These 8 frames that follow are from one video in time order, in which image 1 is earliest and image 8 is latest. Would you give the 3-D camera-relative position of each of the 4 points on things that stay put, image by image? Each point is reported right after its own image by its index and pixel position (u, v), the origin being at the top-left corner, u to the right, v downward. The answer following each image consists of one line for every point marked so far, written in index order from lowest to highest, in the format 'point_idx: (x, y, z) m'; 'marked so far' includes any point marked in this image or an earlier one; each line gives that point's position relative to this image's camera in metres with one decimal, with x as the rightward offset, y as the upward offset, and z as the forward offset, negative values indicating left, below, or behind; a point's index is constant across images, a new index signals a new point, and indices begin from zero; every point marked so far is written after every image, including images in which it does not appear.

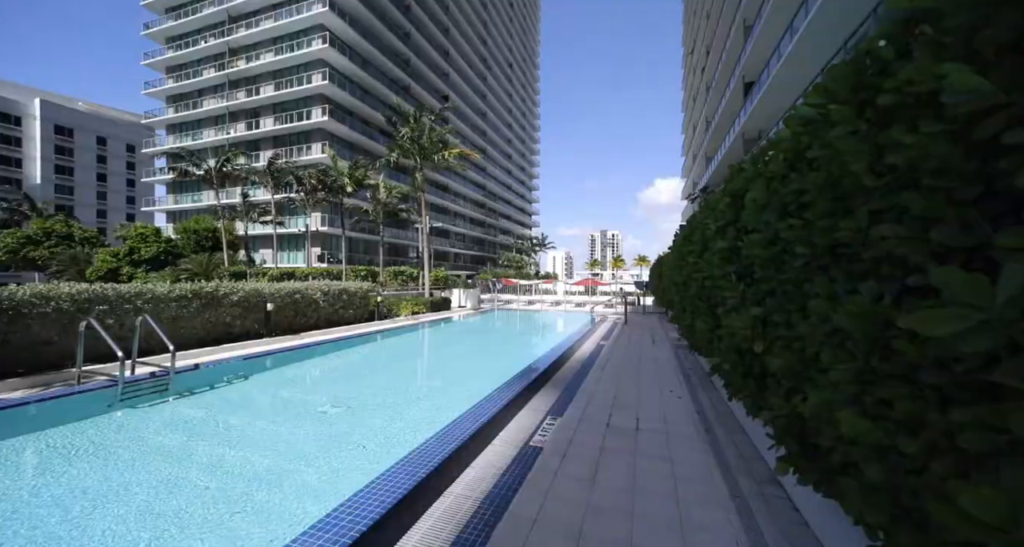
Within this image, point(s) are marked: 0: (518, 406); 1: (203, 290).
0: (0.0, -1.9, +5.4) m
1: (-6.7, -0.4, +8.3) m
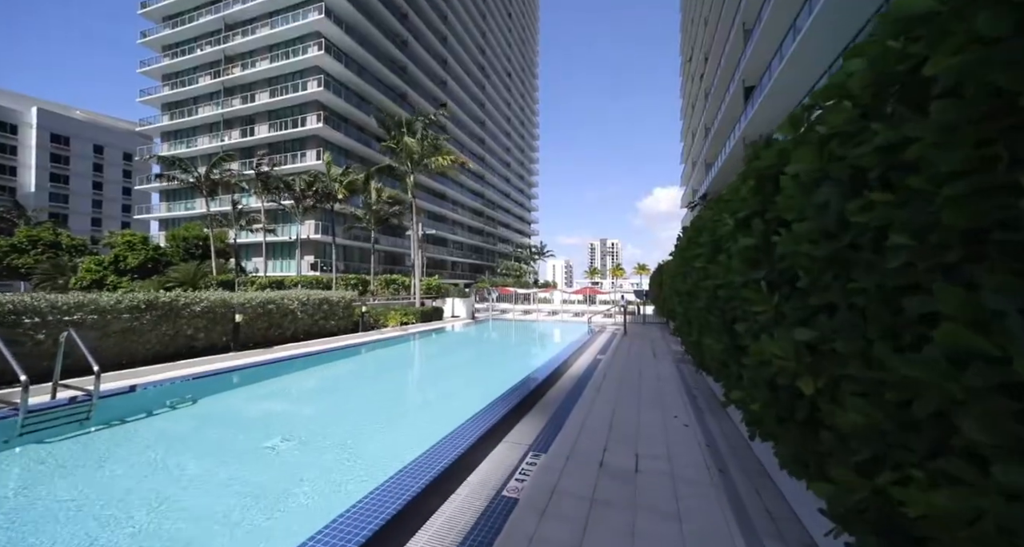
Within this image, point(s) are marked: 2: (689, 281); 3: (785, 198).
0: (-0.2, -2.0, +4.7) m
1: (-7.0, -0.5, +7.6) m
2: (+2.2, -0.1, +4.8) m
3: (+1.2, +0.3, +1.8) m
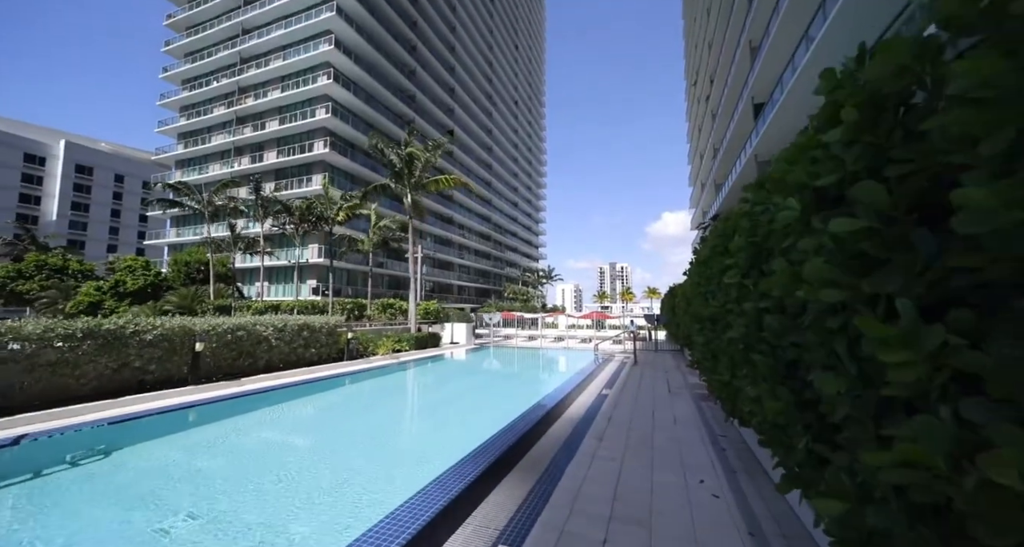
0: (-0.5, -2.2, +3.6) m
1: (-7.1, -0.9, +6.8) m
2: (+2.0, -0.3, +3.8) m
3: (+0.9, +0.3, +0.8) m
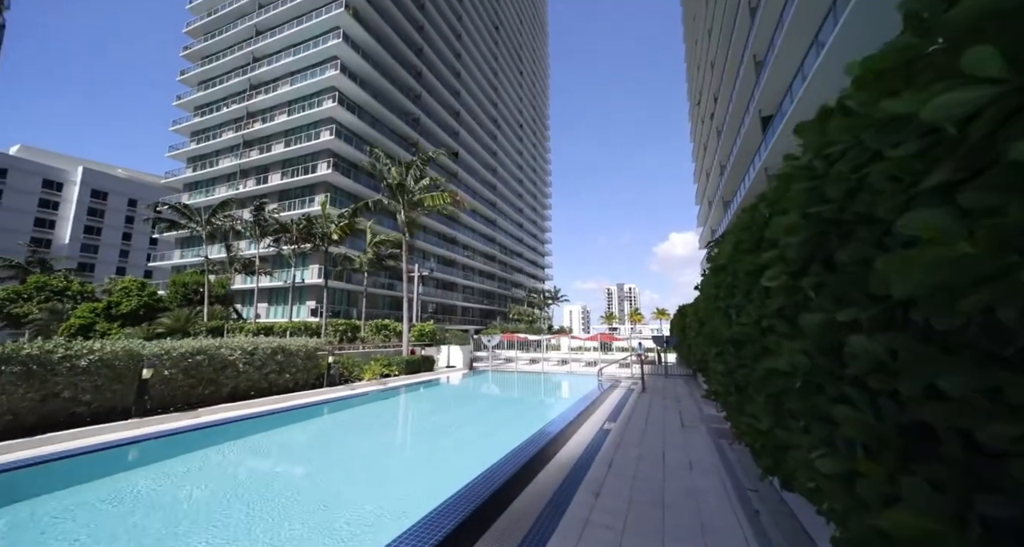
0: (-0.8, -2.3, +2.6) m
1: (-7.4, -1.2, +5.9) m
2: (+1.7, -0.3, +2.8) m
3: (+0.6, +0.4, -0.1) m
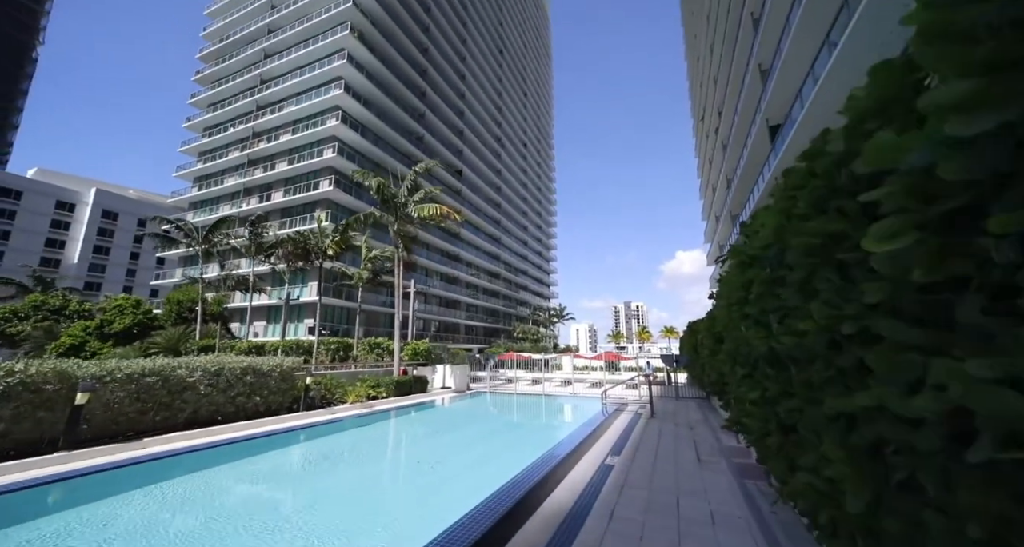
0: (-1.1, -2.2, +1.6) m
1: (-7.6, -1.3, +5.1) m
2: (+1.4, -0.3, +1.9) m
3: (+0.2, +0.6, -1.0) m
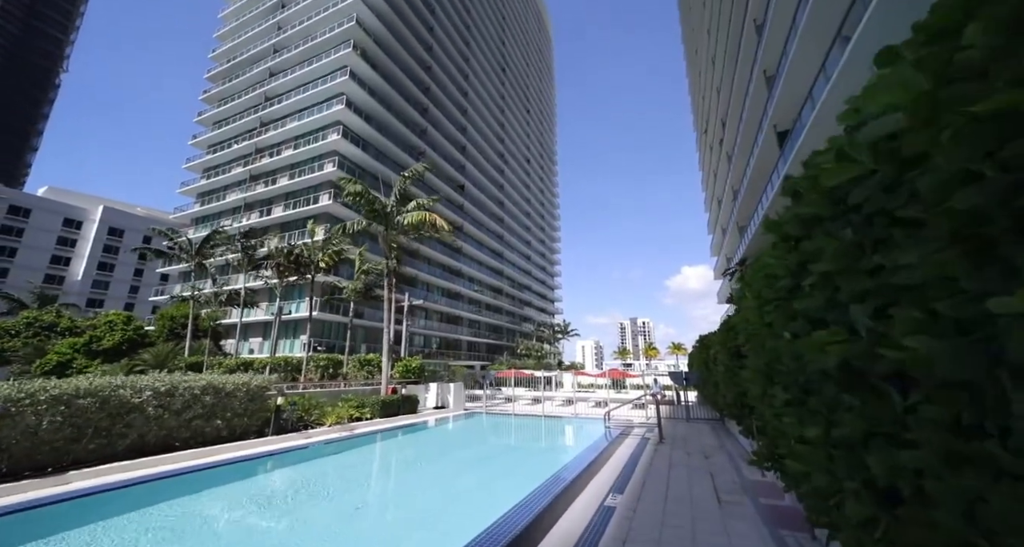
0: (-1.4, -2.0, +0.6) m
1: (-7.9, -1.3, +4.3) m
2: (+1.1, -0.1, +1.0) m
3: (-0.1, +0.9, -1.8) m
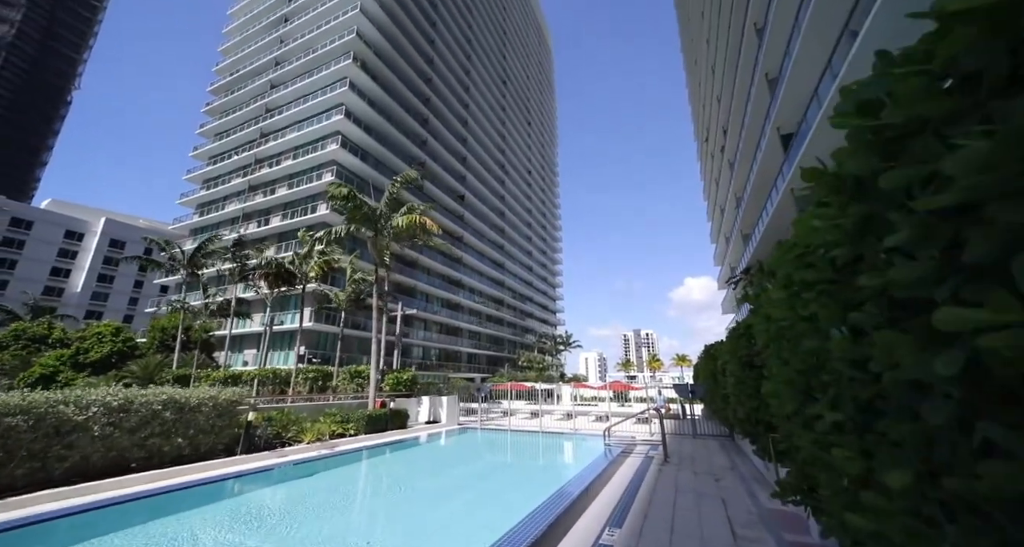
0: (-1.6, -1.9, -0.1) m
1: (-8.1, -1.3, +3.6) m
2: (+0.8, +0.1, +0.3) m
3: (-0.4, +1.2, -2.5) m
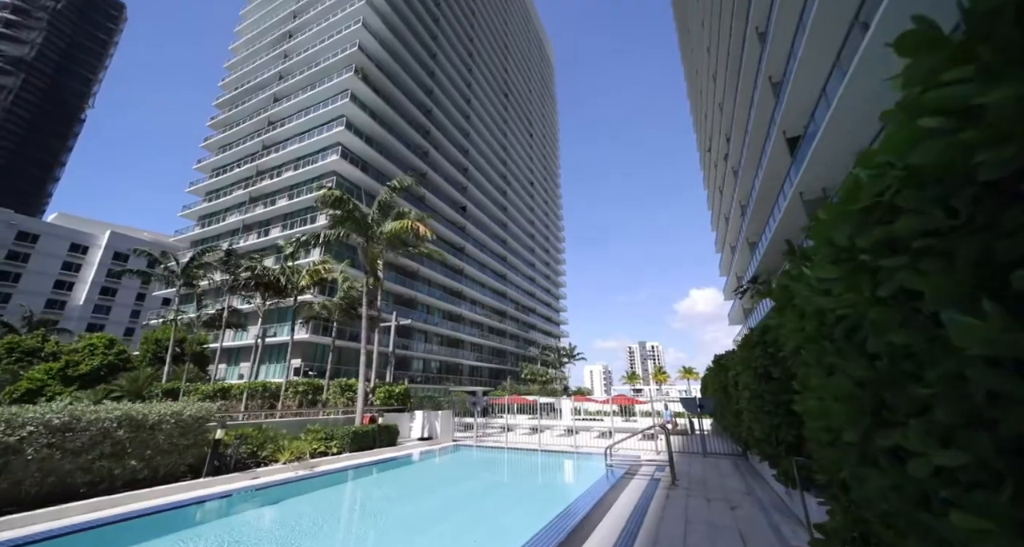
0: (-1.9, -1.7, -0.8) m
1: (-8.4, -1.3, +3.0) m
2: (+0.5, +0.2, -0.4) m
3: (-0.7, +1.4, -3.1) m
